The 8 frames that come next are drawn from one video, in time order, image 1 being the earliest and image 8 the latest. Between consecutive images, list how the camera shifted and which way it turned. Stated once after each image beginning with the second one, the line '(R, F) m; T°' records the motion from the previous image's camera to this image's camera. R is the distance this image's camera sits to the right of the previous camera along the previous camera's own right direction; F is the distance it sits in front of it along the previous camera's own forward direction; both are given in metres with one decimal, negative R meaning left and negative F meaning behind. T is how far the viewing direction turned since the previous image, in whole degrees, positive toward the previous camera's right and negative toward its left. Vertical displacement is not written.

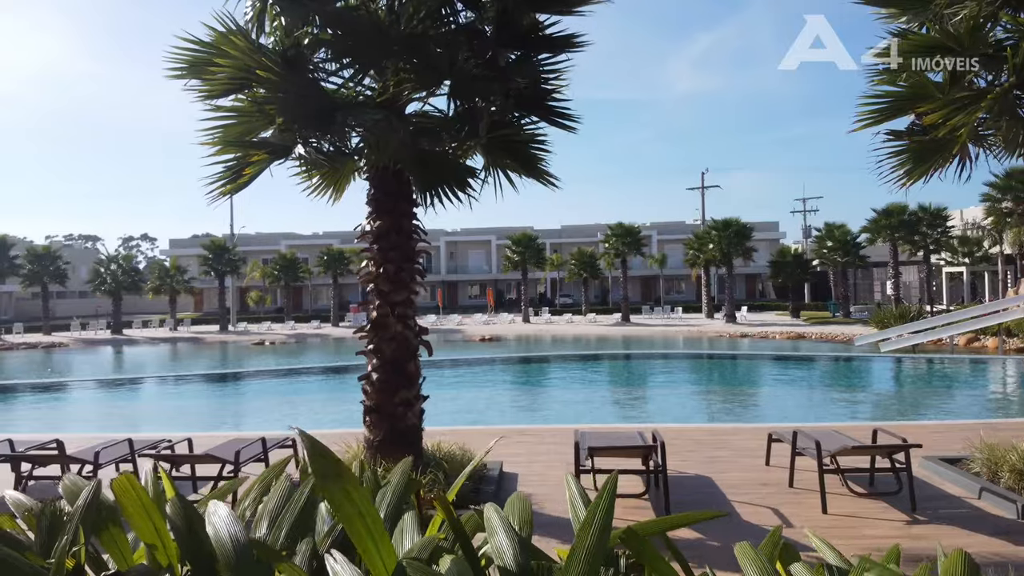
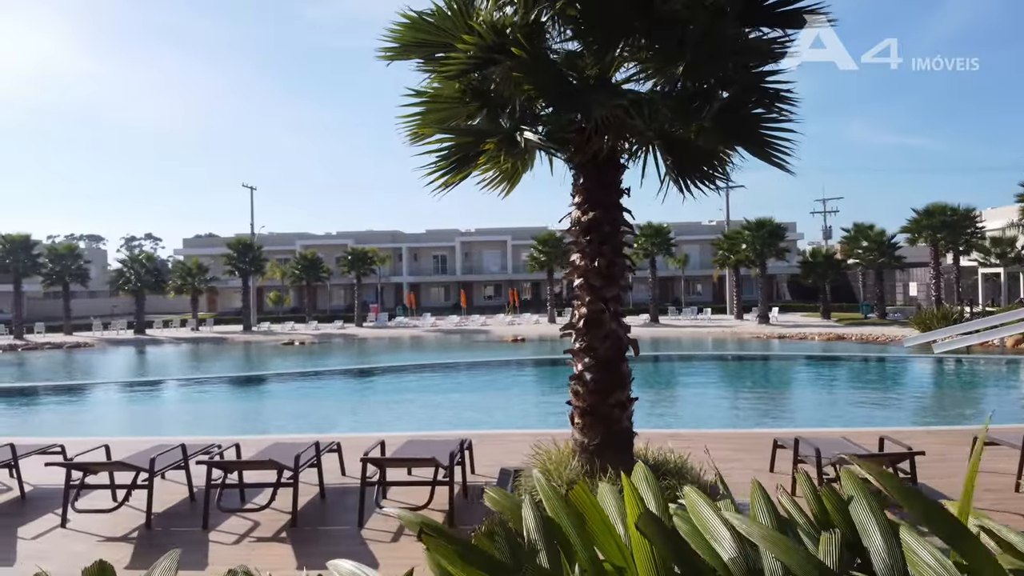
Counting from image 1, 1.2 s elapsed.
(-1.7, +0.3) m; 0°
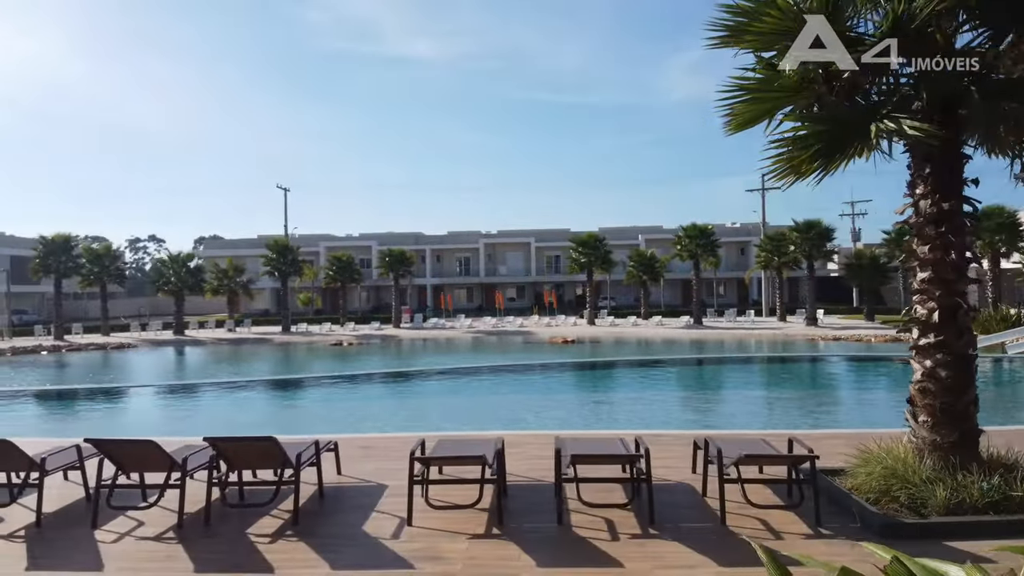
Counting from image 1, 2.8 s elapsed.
(-2.6, +0.1) m; 0°
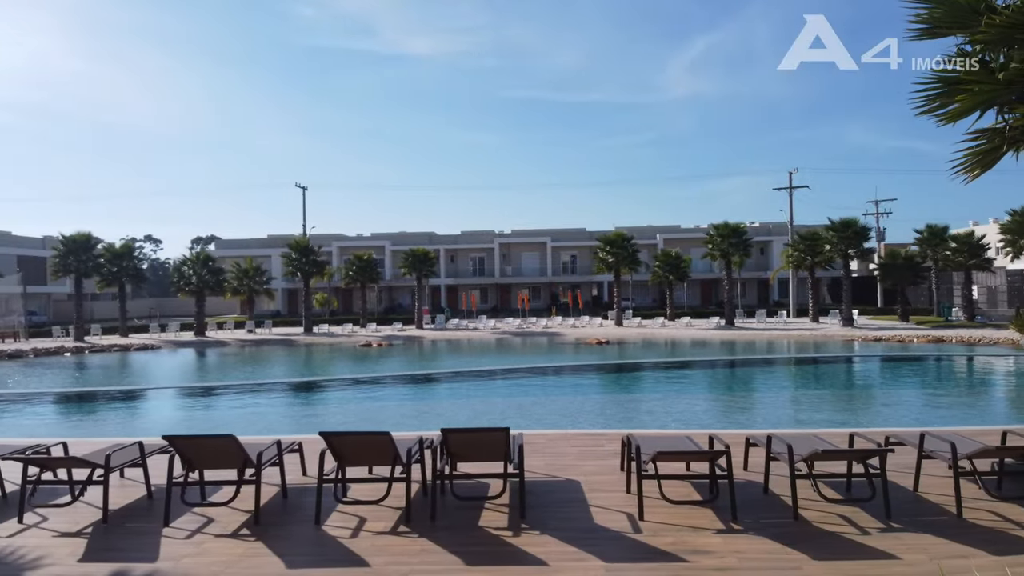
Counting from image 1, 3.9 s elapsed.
(-1.7, 0.0) m; 0°
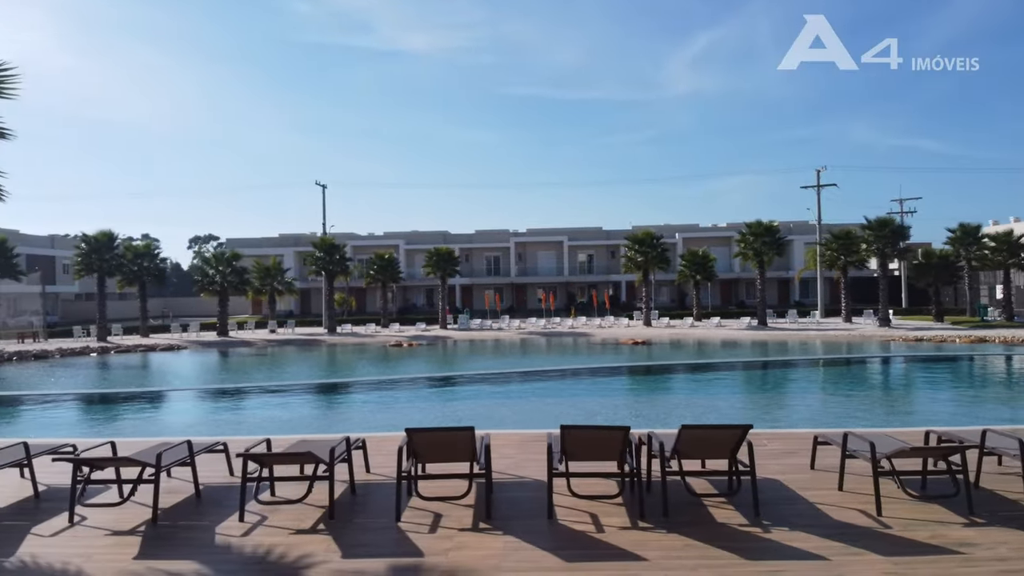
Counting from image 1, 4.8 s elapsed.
(-1.8, -0.1) m; 0°
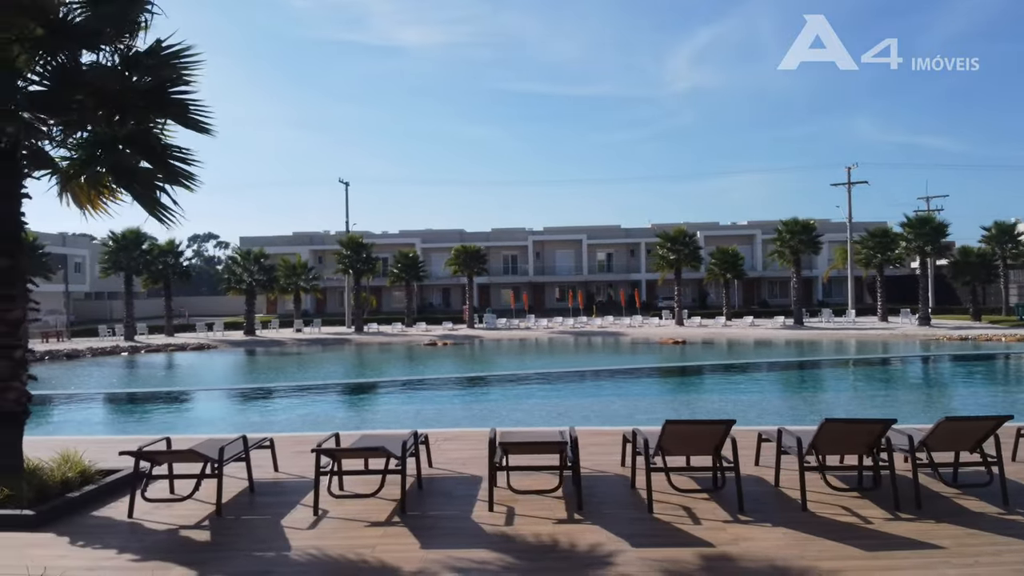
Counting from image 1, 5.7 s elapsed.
(-0.6, +0.5) m; -1°
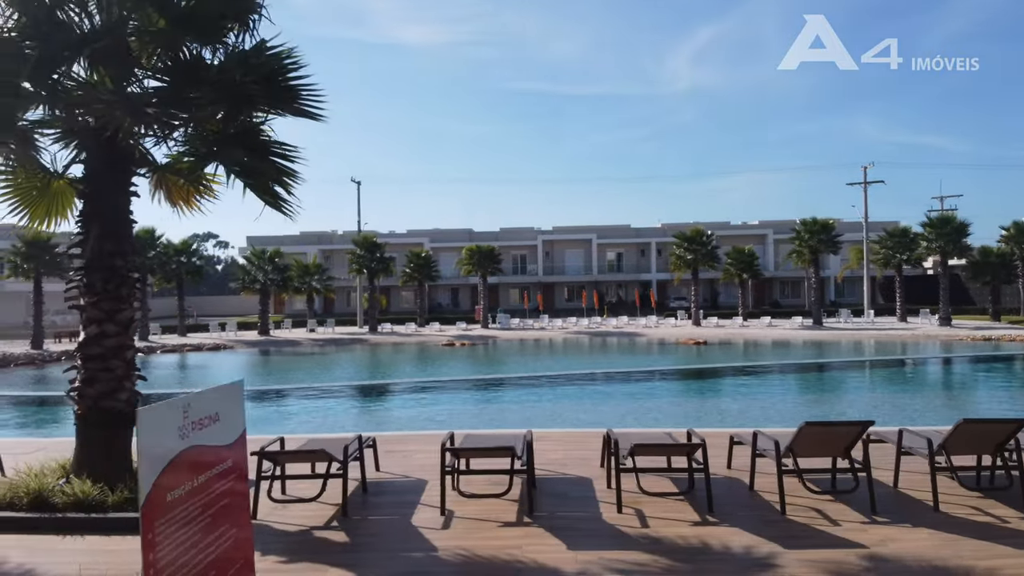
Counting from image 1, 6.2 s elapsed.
(-1.0, 0.0) m; 0°
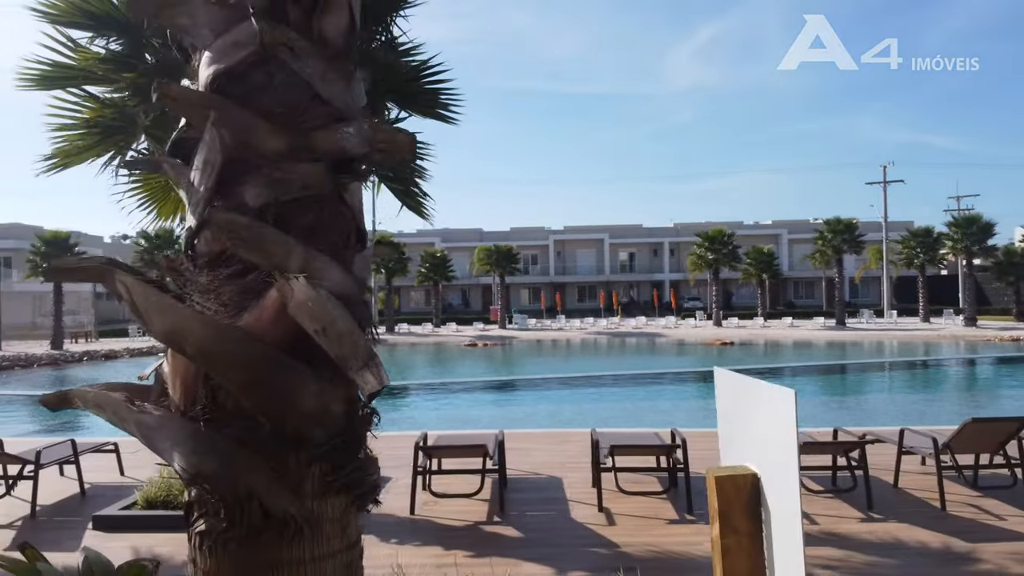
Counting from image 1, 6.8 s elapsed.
(-1.2, 0.0) m; 0°
